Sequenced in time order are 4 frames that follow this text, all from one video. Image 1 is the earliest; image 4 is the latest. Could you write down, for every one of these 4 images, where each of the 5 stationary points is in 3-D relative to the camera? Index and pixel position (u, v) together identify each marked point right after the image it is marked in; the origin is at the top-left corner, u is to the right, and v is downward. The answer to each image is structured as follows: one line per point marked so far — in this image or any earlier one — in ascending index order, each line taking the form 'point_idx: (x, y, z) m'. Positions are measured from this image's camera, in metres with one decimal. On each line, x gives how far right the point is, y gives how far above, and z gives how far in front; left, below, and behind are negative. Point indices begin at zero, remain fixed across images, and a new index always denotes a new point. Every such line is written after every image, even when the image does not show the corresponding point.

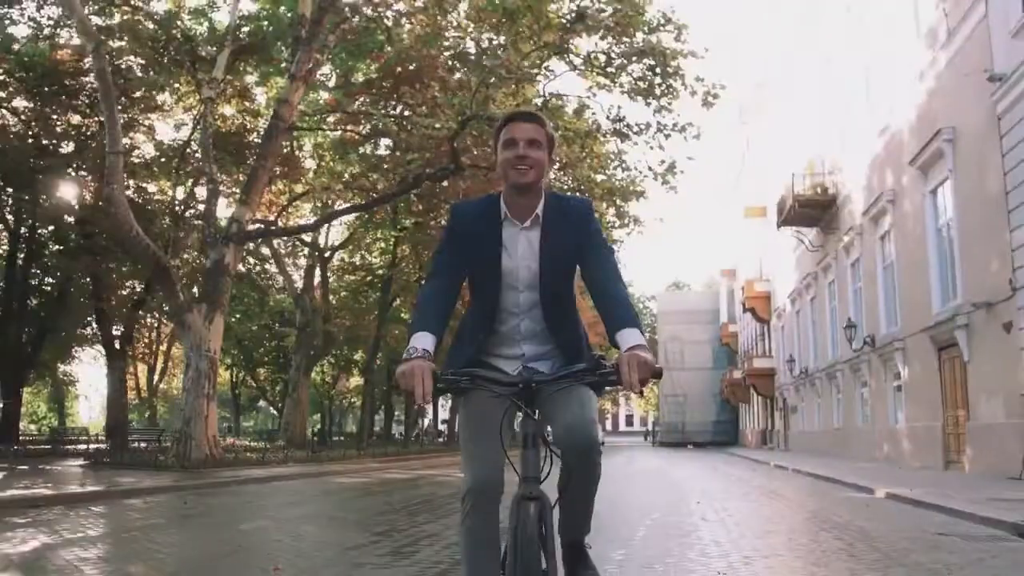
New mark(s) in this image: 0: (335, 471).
0: (-3.7, -3.9, +19.7) m
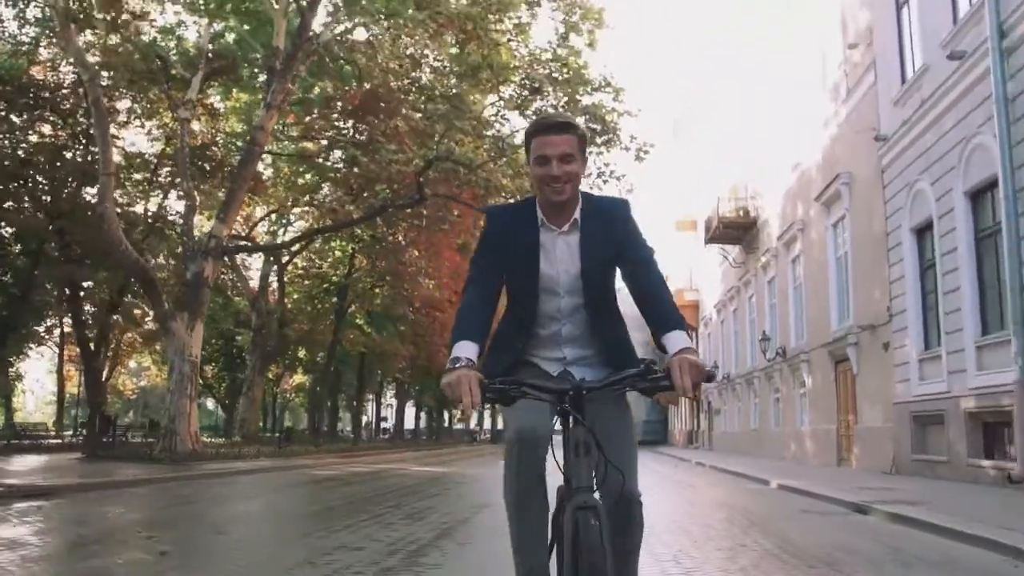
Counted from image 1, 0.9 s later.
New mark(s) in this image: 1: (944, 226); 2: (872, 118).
0: (-4.8, -4.1, +21.7) m
1: (+6.8, +1.0, +14.8) m
2: (+7.3, +3.4, +18.8) m
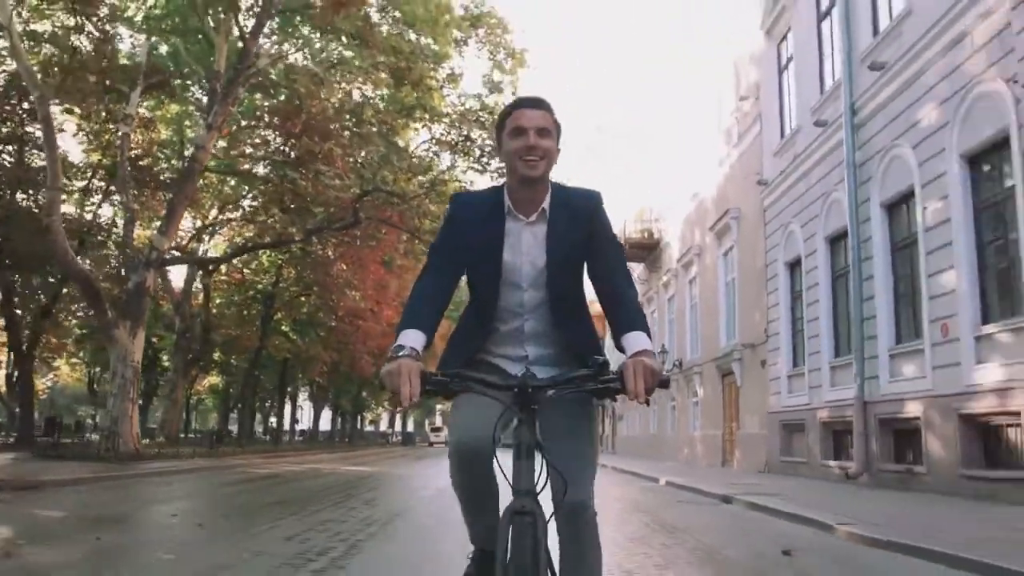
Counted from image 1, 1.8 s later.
0: (-6.9, -4.4, +23.2) m
1: (+5.6, +0.5, +17.4) m
2: (+5.7, +2.9, +21.5) m
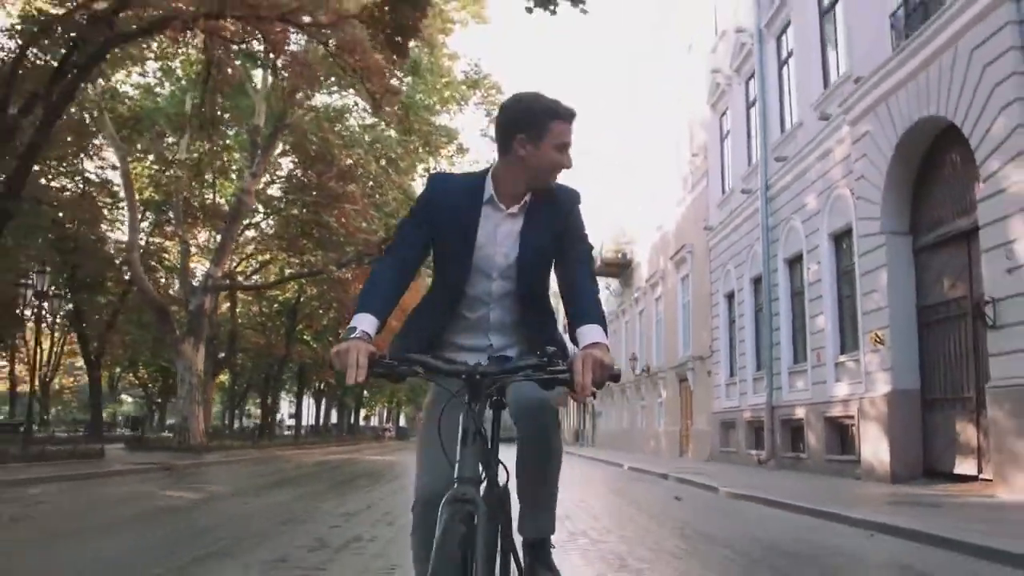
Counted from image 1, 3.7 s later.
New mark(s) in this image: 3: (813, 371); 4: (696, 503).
0: (-7.0, -5.0, +28.1) m
1: (+5.5, -0.2, +22.4) m
2: (+5.5, +2.2, +26.5) m
3: (+5.6, -1.5, +17.2) m
4: (+2.5, -3.0, +12.8) m
